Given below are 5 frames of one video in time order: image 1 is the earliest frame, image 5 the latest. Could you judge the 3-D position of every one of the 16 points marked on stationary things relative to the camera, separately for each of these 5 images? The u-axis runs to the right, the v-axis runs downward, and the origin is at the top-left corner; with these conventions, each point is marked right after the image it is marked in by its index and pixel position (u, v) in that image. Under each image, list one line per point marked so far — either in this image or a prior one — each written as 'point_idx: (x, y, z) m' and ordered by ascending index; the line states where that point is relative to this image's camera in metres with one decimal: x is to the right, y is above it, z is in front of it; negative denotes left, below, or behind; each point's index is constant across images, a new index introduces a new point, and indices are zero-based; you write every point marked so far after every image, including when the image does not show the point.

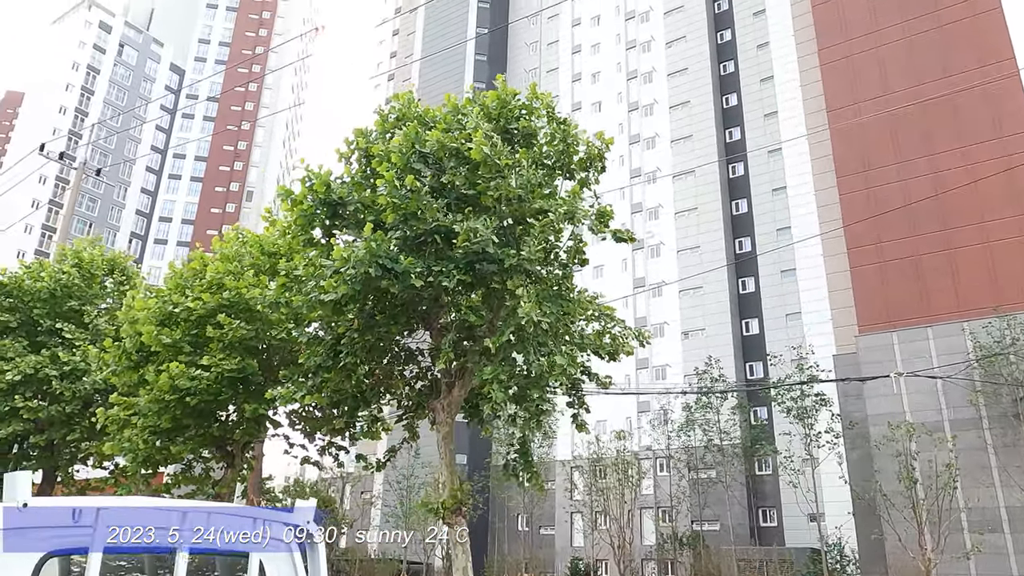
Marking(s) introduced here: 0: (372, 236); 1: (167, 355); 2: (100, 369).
0: (-2.1, +0.8, +11.3) m
1: (-6.9, -1.4, +15.4) m
2: (-9.4, -1.9, +17.6) m
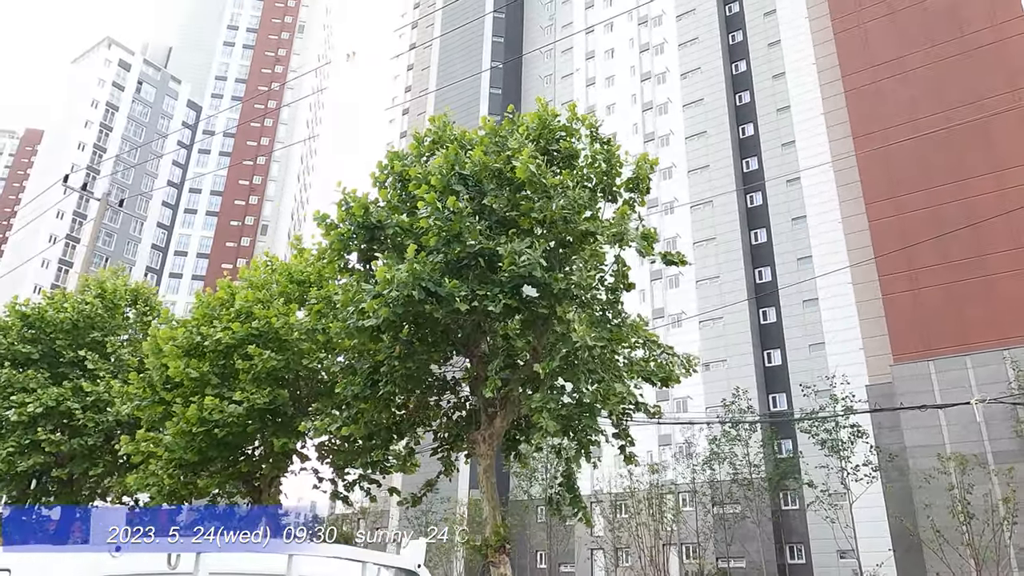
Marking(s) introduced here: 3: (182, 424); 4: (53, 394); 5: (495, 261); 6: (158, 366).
0: (-1.4, +0.4, +10.8) m
1: (-6.2, -1.9, +15.0) m
2: (-8.6, -2.6, +17.1) m
3: (-6.2, -2.6, +14.5) m
4: (-10.7, -2.5, +18.0) m
5: (-0.2, +0.4, +11.5) m
6: (-7.3, -1.6, +16.0) m
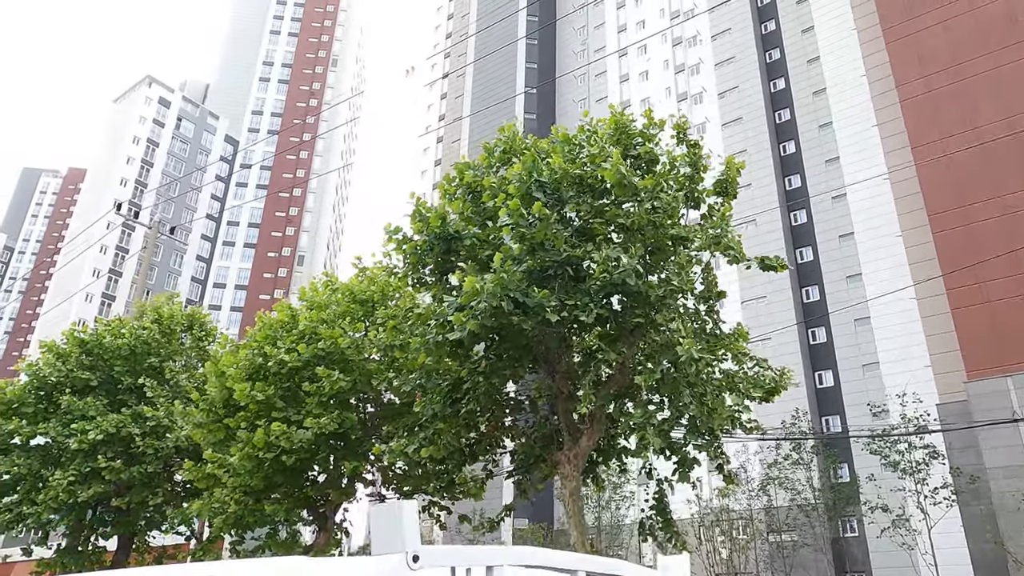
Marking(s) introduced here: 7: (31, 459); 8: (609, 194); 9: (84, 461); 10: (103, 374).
0: (-0.2, +0.3, +10.3) m
1: (-4.8, -2.3, +14.5) m
2: (-7.1, -3.1, +16.8) m
3: (-4.7, -2.9, +14.0) m
4: (-9.2, -3.0, +17.7) m
5: (+1.0, +0.3, +10.9) m
6: (-5.9, -2.1, +15.6) m
7: (-11.4, -4.0, +18.1) m
8: (+1.5, +1.5, +11.7) m
9: (-9.8, -3.9, +17.5) m
10: (-10.2, -2.2, +19.1) m
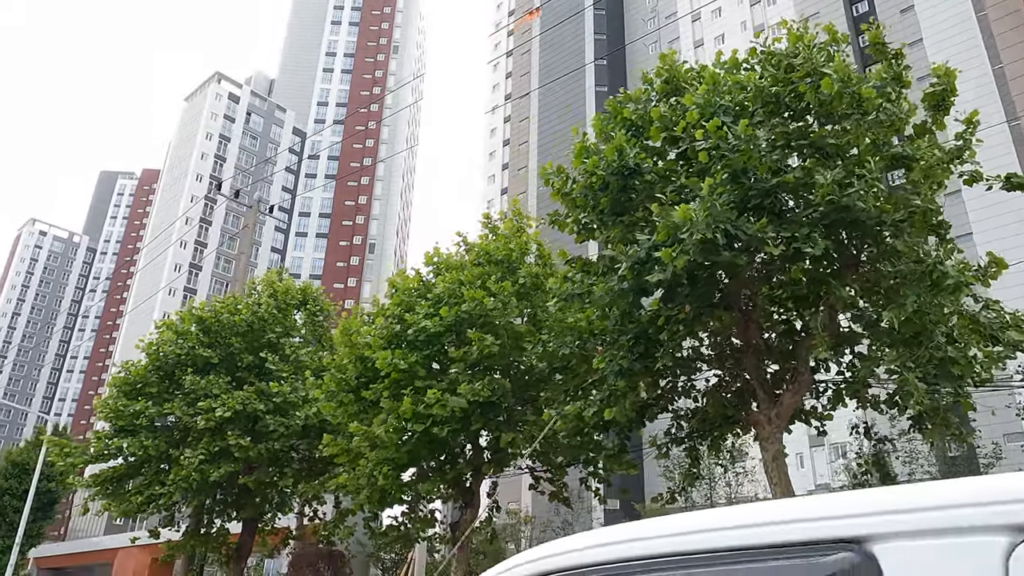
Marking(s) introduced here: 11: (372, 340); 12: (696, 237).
0: (+2.2, +1.1, +8.9) m
1: (-1.9, -1.6, +13.6) m
2: (-4.0, -2.4, +16.0) m
3: (-1.9, -2.2, +13.0) m
4: (-6.1, -2.4, +17.0) m
5: (+3.5, +1.1, +9.5) m
6: (-3.0, -1.4, +14.7) m
7: (-8.2, -3.5, +17.7) m
8: (+3.9, +2.3, +10.2) m
9: (-6.6, -3.4, +17.0) m
10: (-7.0, -1.6, +18.6) m
11: (-2.5, -0.9, +13.8) m
12: (+2.0, +0.6, +8.6) m
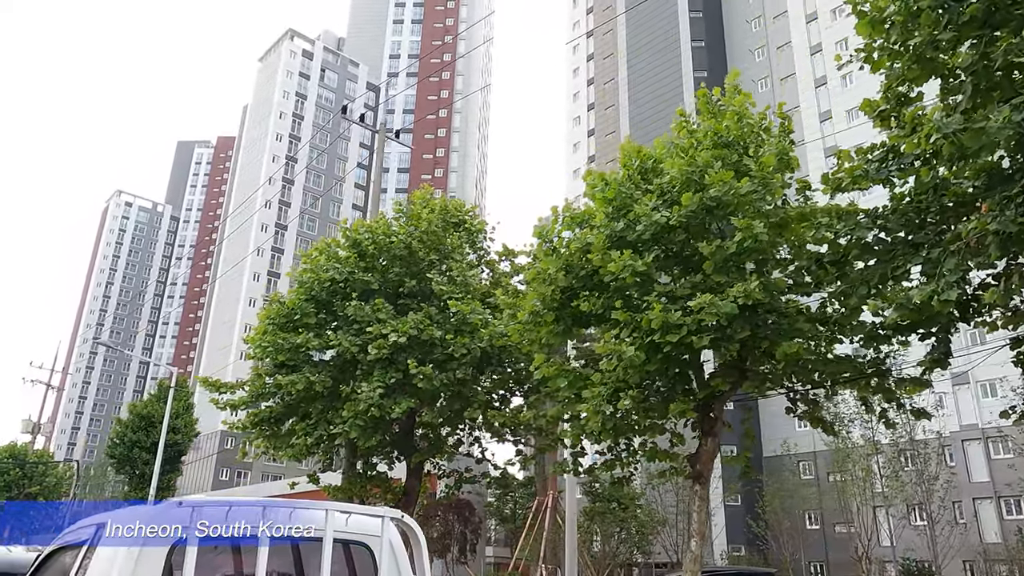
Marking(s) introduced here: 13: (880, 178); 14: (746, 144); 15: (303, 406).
0: (+5.5, +2.6, +6.1) m
1: (+1.8, +0.1, +11.2) m
2: (0.0, -0.6, +13.8) m
3: (+1.8, -0.6, +10.7) m
4: (-2.0, -0.7, +15.1) m
5: (+6.7, +2.7, +6.6) m
6: (+0.9, +0.3, +12.4) m
7: (-4.0, -1.8, +16.0) m
8: (+7.2, +4.0, +7.2) m
9: (-2.5, -1.6, +15.1) m
10: (-2.8, +0.2, +16.6) m
11: (+1.2, +0.7, +11.5) m
12: (+5.3, +2.1, +5.8) m
13: (+4.7, +1.4, +9.8) m
14: (+3.8, +2.3, +12.1) m
15: (-4.3, -2.5, +16.3) m
